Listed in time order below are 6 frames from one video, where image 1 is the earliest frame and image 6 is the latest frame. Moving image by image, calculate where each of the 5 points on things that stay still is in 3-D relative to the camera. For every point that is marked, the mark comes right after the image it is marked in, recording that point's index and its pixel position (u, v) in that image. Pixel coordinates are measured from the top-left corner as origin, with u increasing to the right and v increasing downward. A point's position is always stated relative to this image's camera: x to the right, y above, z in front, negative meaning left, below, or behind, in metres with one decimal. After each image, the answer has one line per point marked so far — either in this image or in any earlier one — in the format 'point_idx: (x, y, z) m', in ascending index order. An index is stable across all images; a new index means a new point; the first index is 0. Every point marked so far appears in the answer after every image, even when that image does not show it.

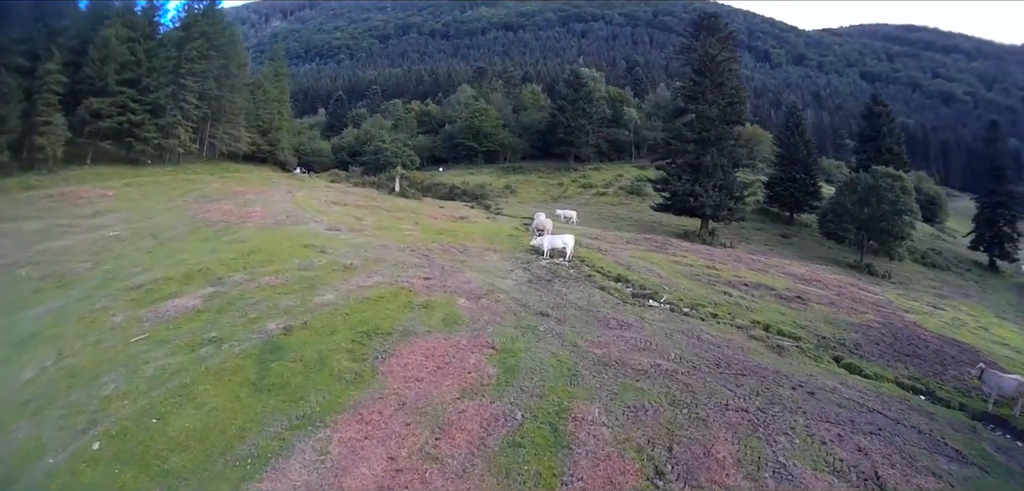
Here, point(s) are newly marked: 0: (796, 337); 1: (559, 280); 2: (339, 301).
0: (+5.4, -1.8, +19.1) m
1: (+0.9, -0.6, +17.9) m
2: (-2.5, -0.8, +14.1) m
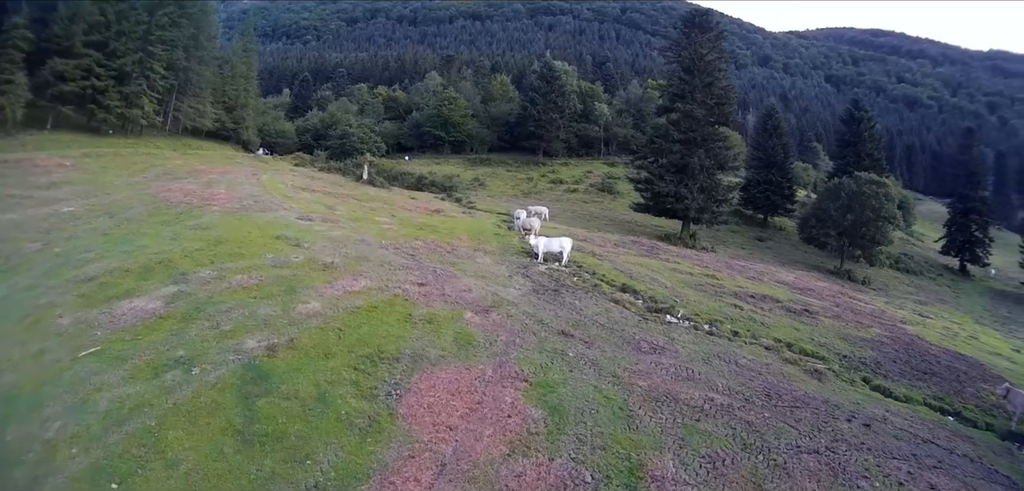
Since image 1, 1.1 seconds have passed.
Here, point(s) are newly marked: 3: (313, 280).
0: (+5.3, -2.0, +17.6) m
1: (+0.9, -0.7, +16.2) m
2: (-2.3, -0.8, +12.2) m
3: (-3.0, -0.6, +15.1) m
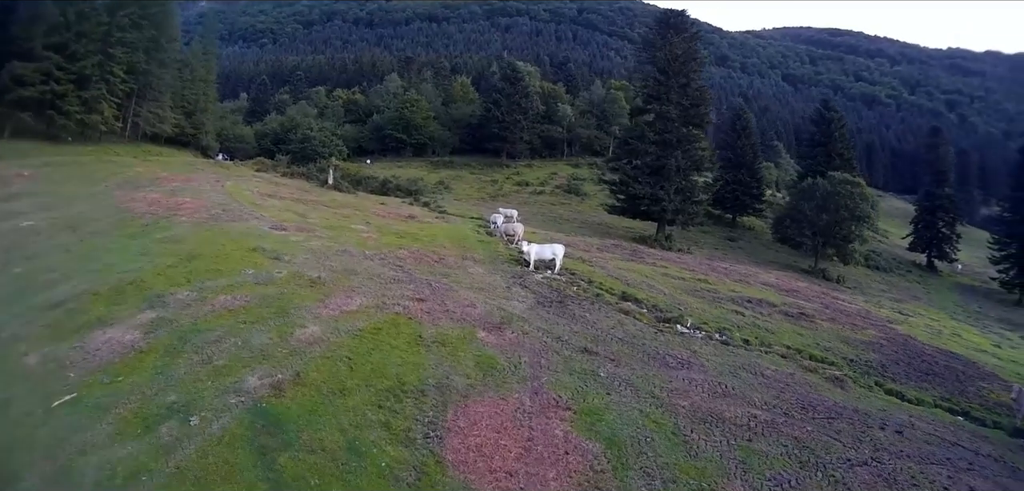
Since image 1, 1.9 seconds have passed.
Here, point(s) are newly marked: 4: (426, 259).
0: (+5.3, -2.1, +16.9) m
1: (+0.9, -0.9, +15.3) m
2: (-2.1, -1.0, +11.2) m
3: (-2.9, -0.8, +14.0) m
4: (-1.7, -0.3, +19.8) m
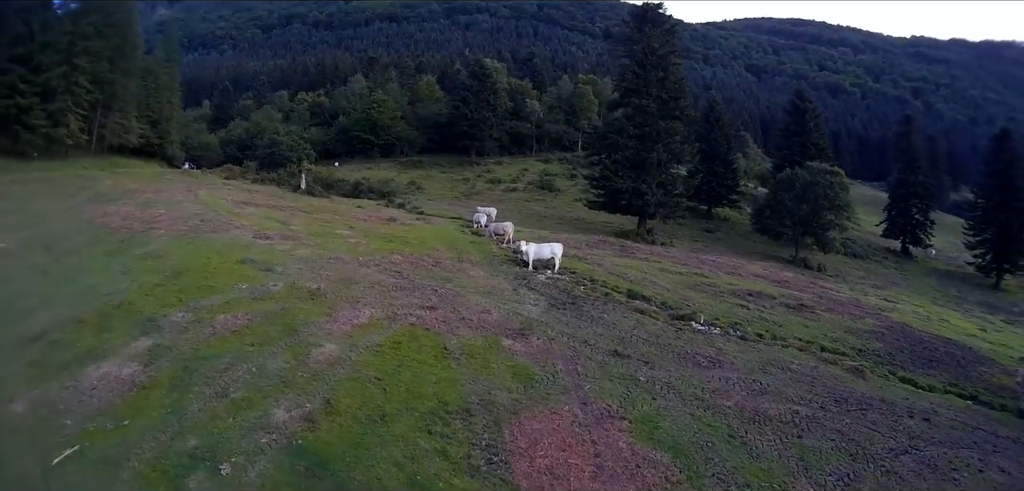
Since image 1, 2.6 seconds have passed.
0: (+5.4, -1.9, +16.5) m
1: (+1.1, -0.8, +14.8) m
2: (-1.8, -1.1, +10.6) m
3: (-2.7, -0.9, +13.4) m
4: (-1.7, -0.3, +19.2) m
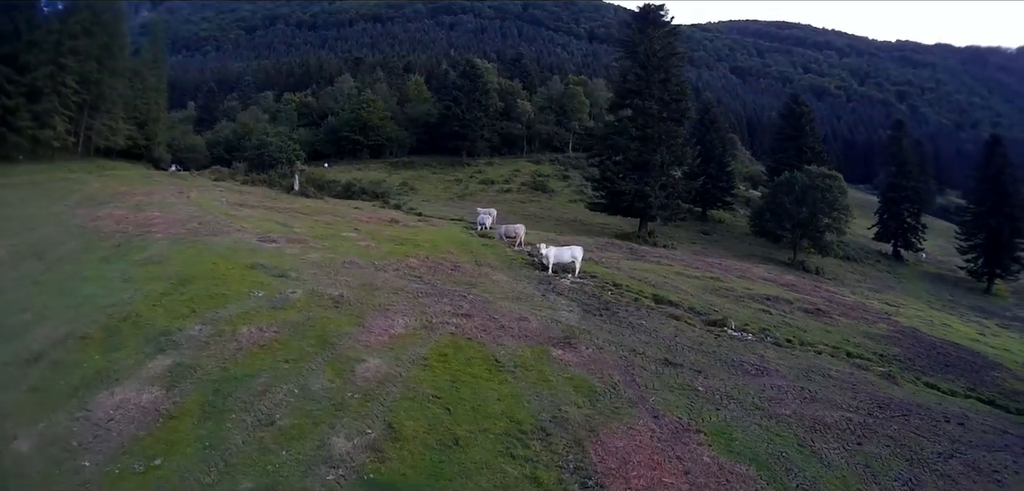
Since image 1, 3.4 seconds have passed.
0: (+5.8, -2.0, +16.3) m
1: (+1.6, -0.9, +14.5) m
2: (-1.2, -1.2, +10.2) m
3: (-2.3, -1.0, +13.0) m
4: (-1.4, -0.4, +18.8) m
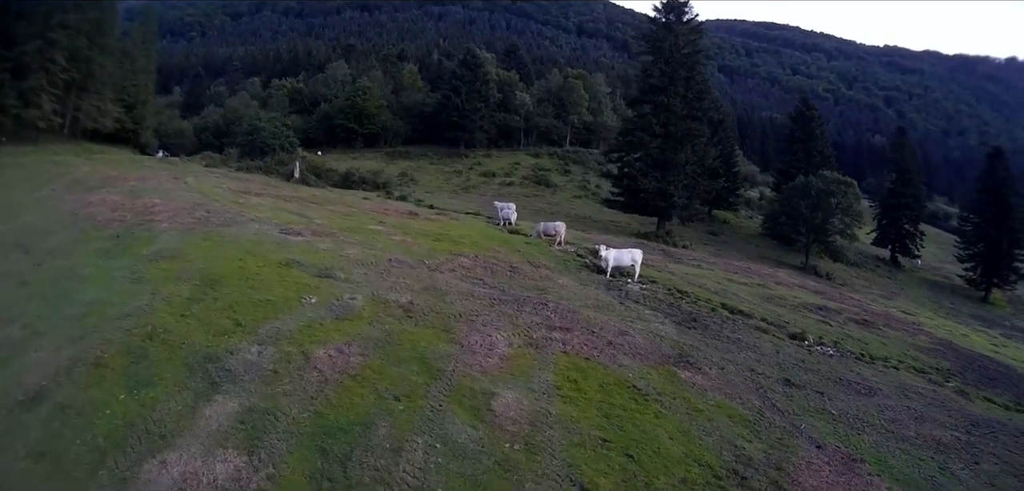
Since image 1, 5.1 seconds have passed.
0: (+6.9, -2.2, +16.1) m
1: (+2.7, -1.0, +14.2) m
2: (0.0, -1.3, +9.8) m
3: (-1.1, -1.0, +12.6) m
4: (-0.3, -0.4, +18.4) m
